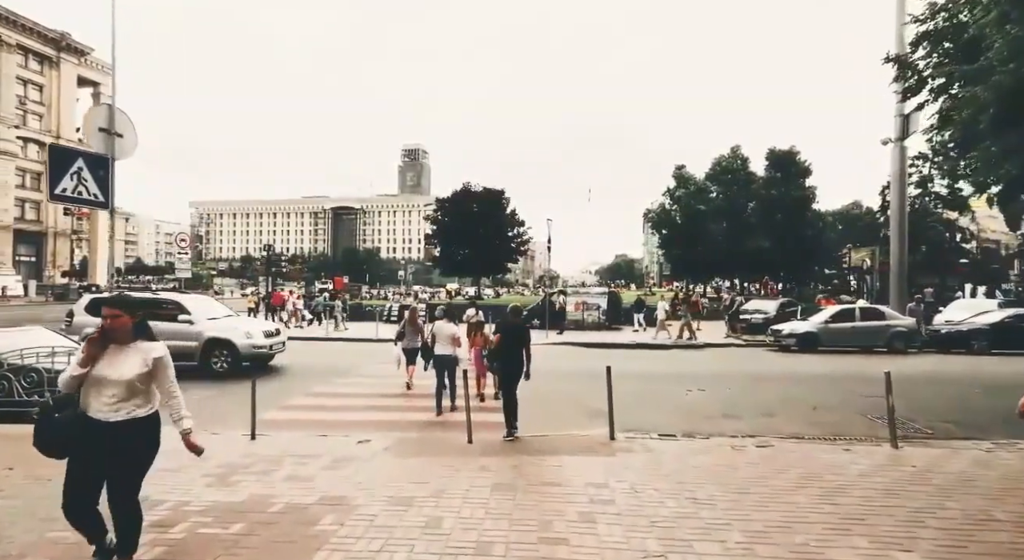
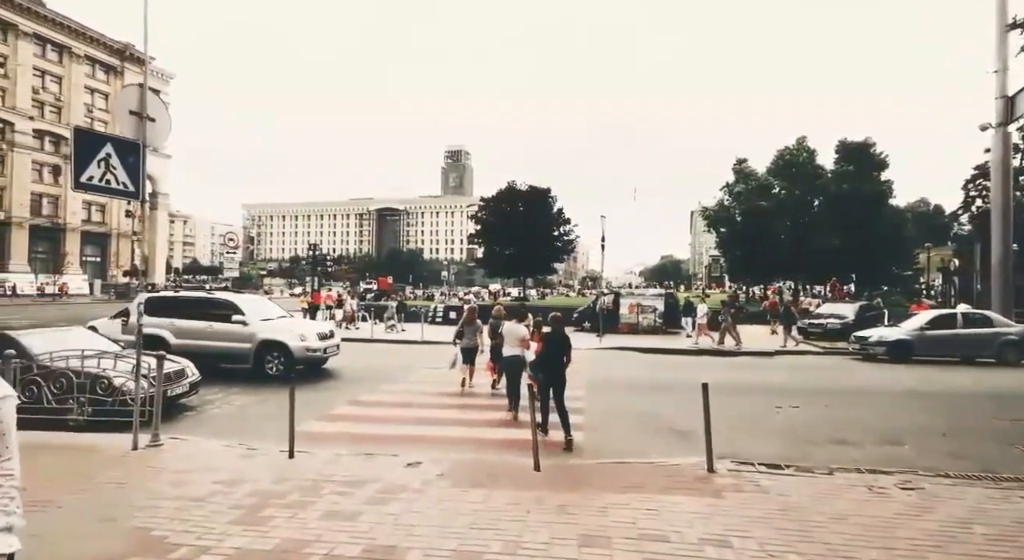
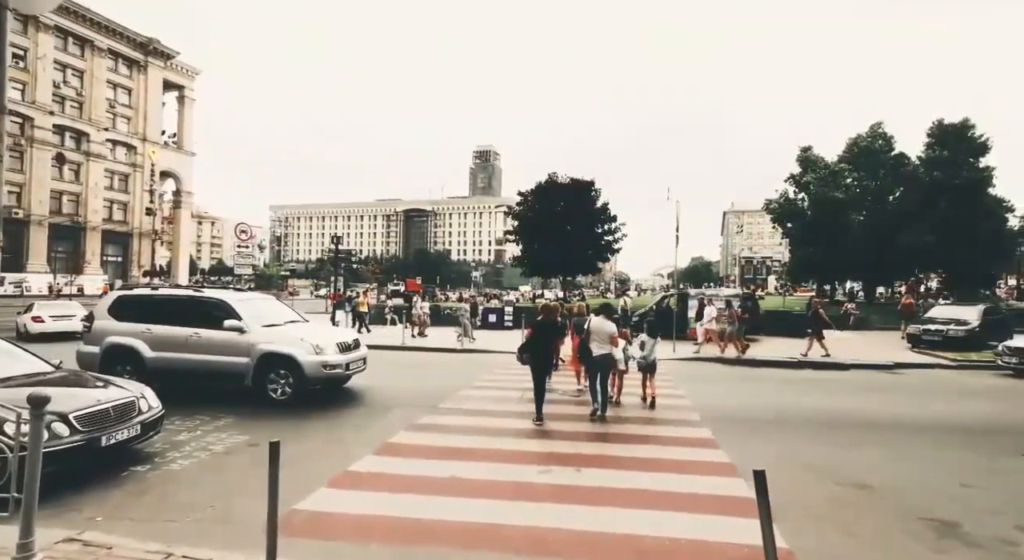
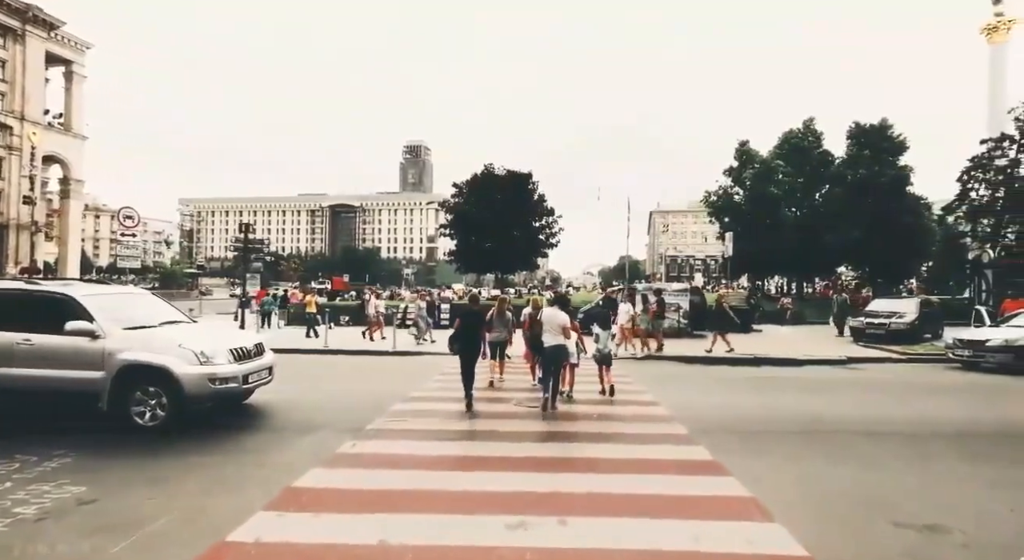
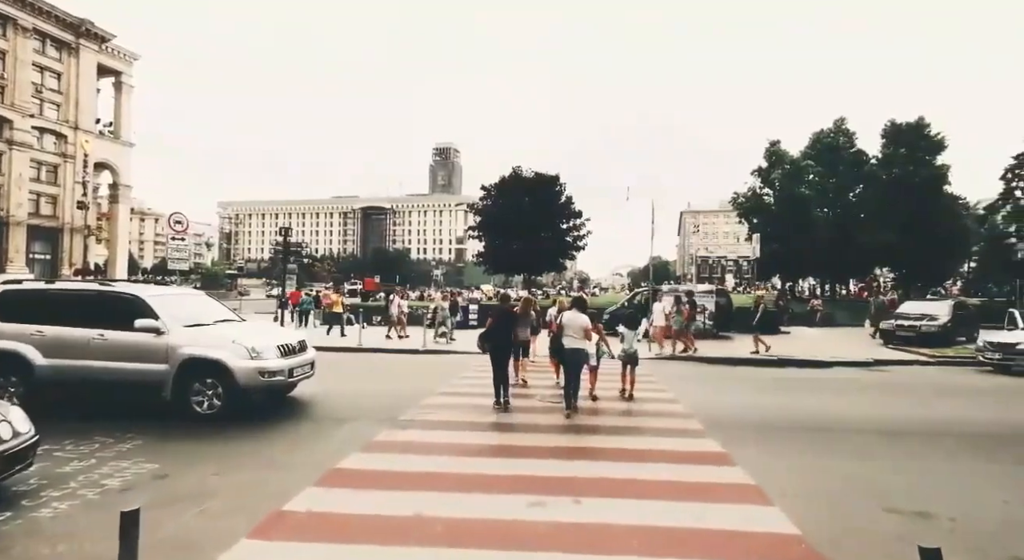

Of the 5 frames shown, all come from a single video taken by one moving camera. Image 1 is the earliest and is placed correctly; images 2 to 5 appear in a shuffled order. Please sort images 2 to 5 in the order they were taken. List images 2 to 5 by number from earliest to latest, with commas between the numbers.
2, 3, 5, 4
